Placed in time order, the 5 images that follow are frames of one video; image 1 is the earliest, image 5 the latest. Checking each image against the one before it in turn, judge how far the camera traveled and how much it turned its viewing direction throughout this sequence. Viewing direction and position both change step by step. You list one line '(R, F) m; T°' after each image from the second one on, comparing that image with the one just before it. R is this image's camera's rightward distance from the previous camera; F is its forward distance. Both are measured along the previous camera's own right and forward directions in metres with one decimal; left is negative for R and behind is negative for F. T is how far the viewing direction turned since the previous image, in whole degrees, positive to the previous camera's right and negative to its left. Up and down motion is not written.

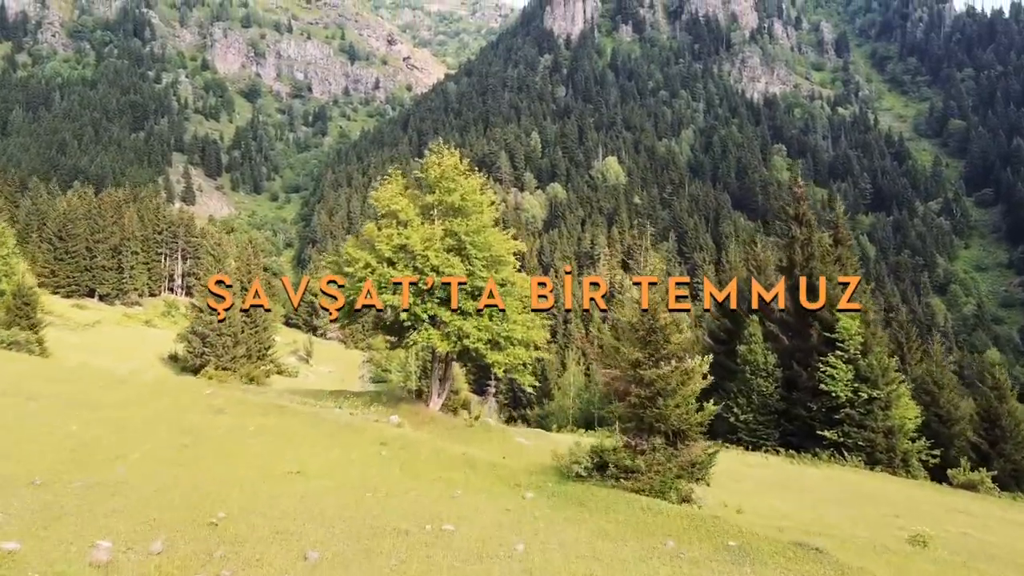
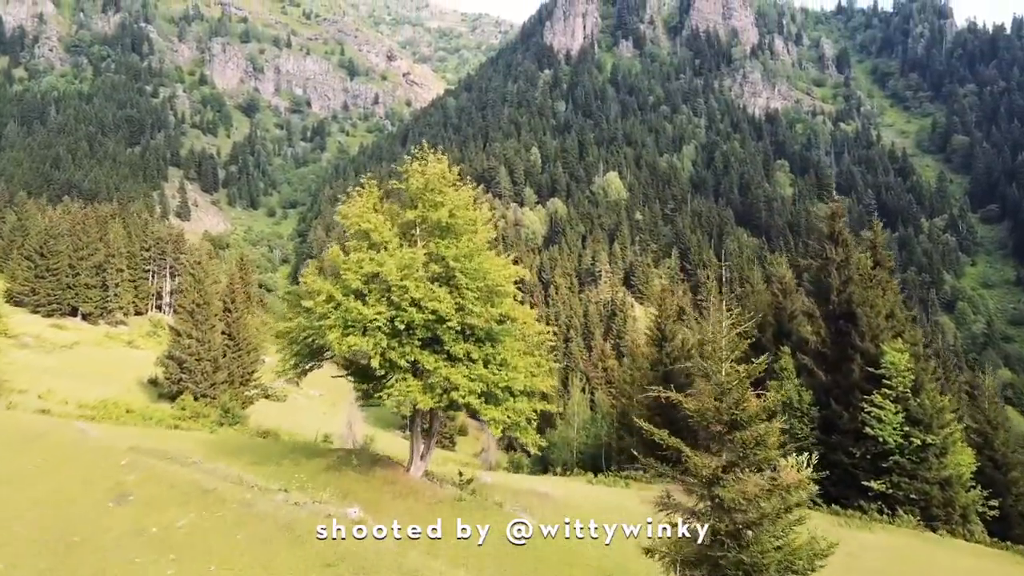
(0.0, +3.9) m; 0°
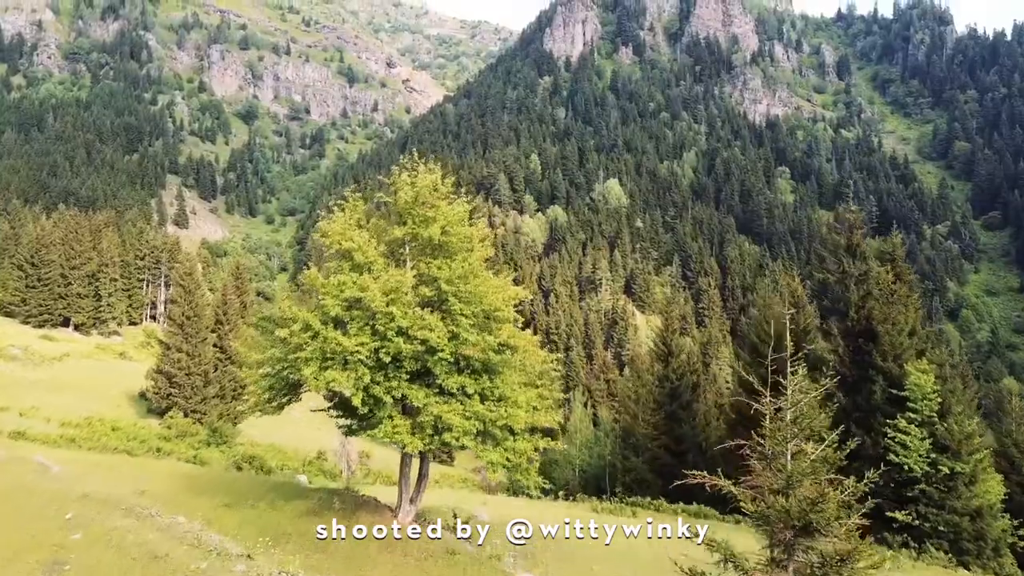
(0.0, +1.7) m; 0°
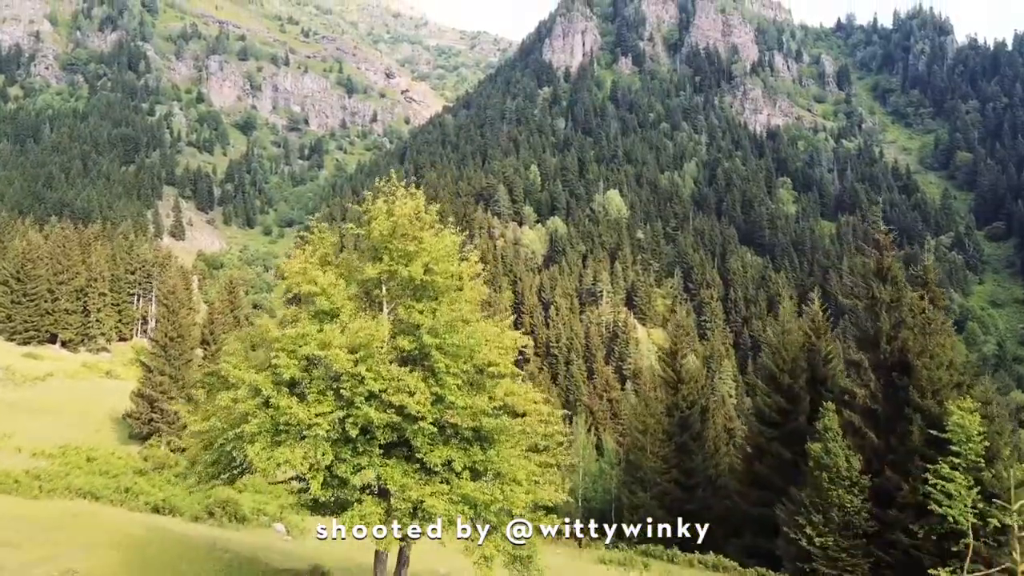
(0.0, +2.5) m; 0°
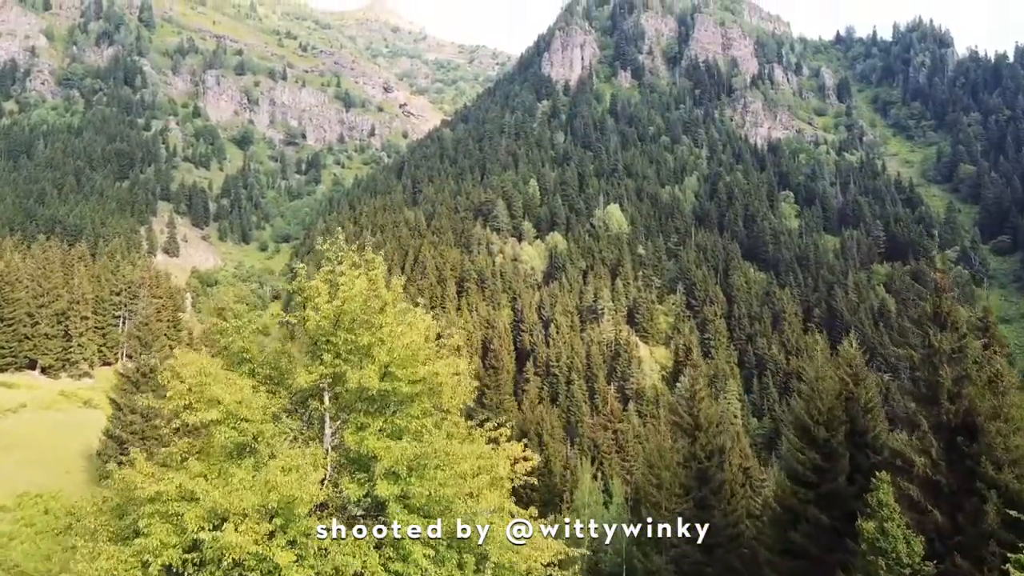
(0.0, +3.8) m; 0°
